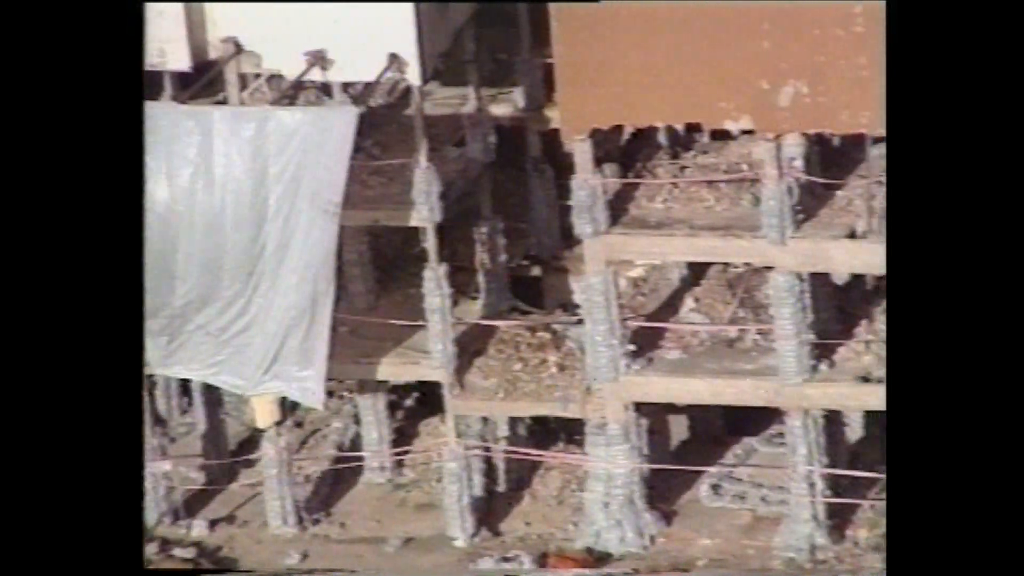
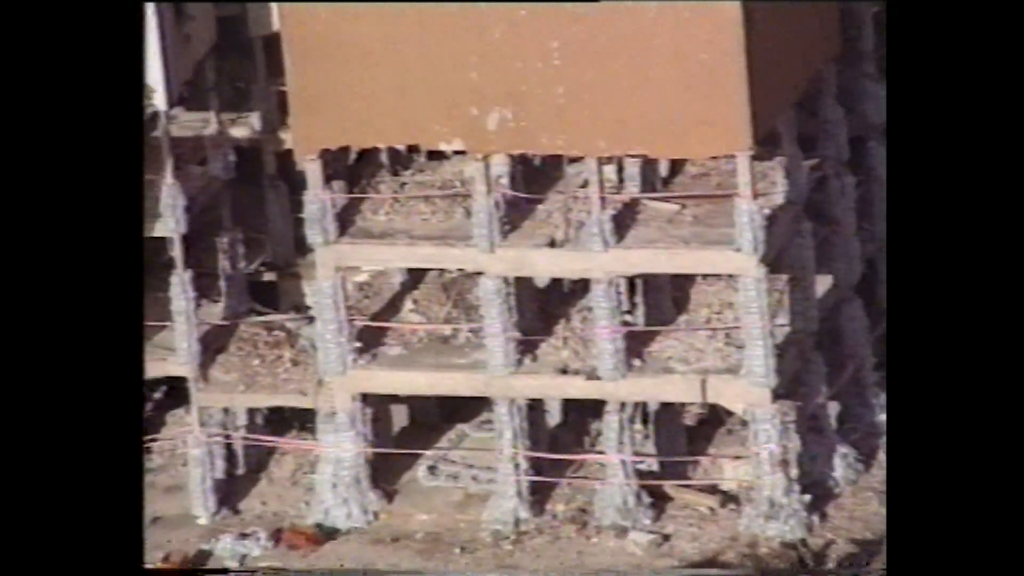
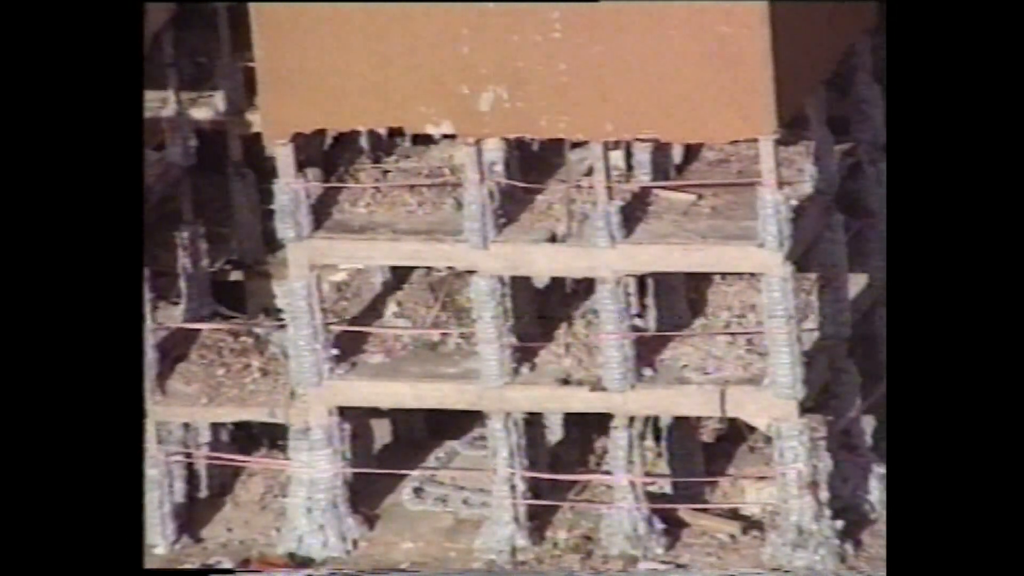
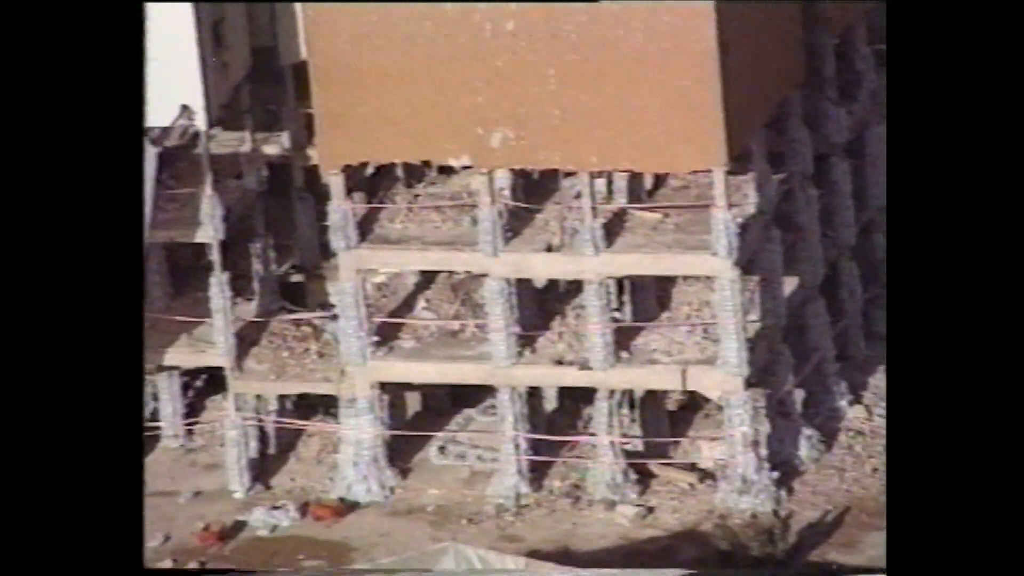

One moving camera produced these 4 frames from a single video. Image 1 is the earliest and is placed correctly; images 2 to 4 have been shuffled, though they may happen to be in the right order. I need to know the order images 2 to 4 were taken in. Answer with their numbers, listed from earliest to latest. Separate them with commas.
3, 2, 4
